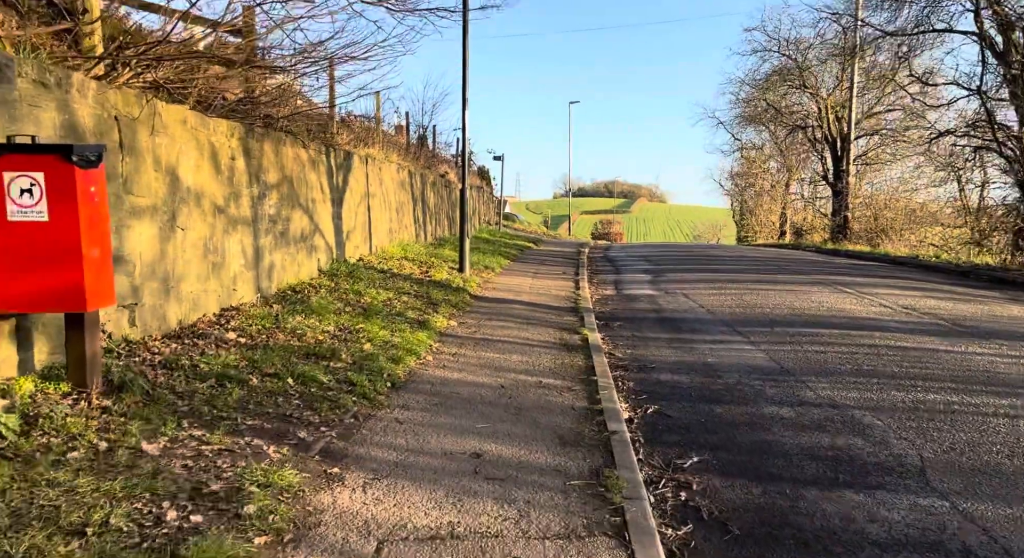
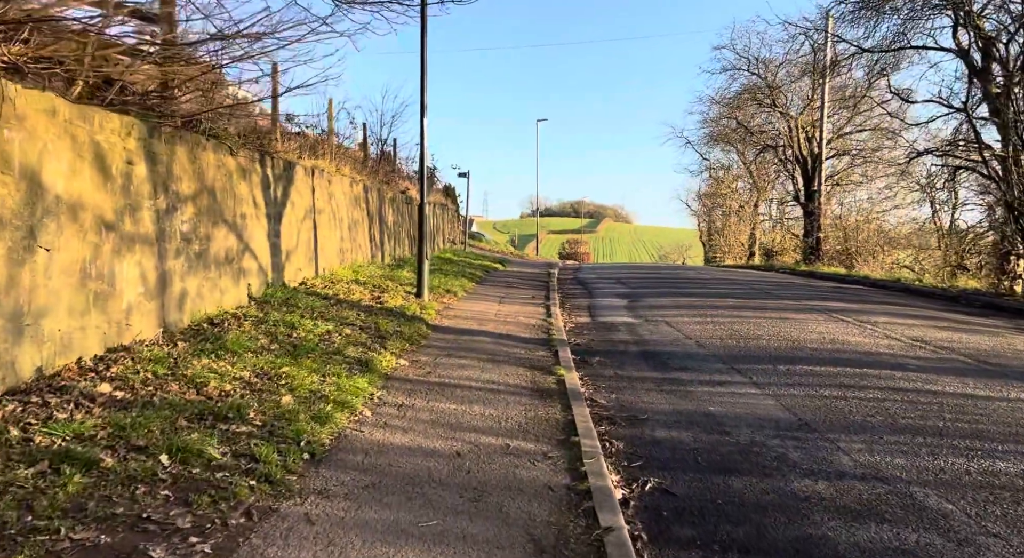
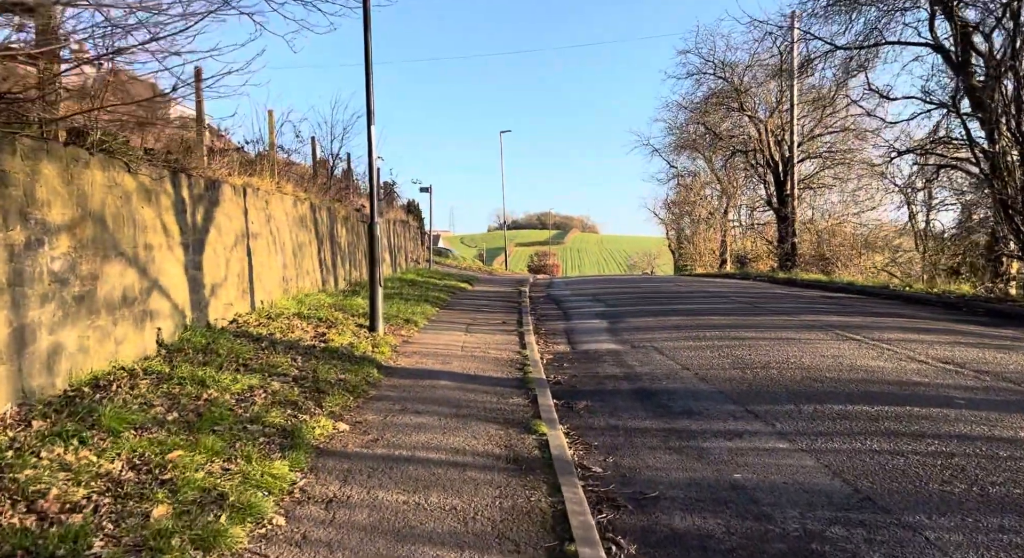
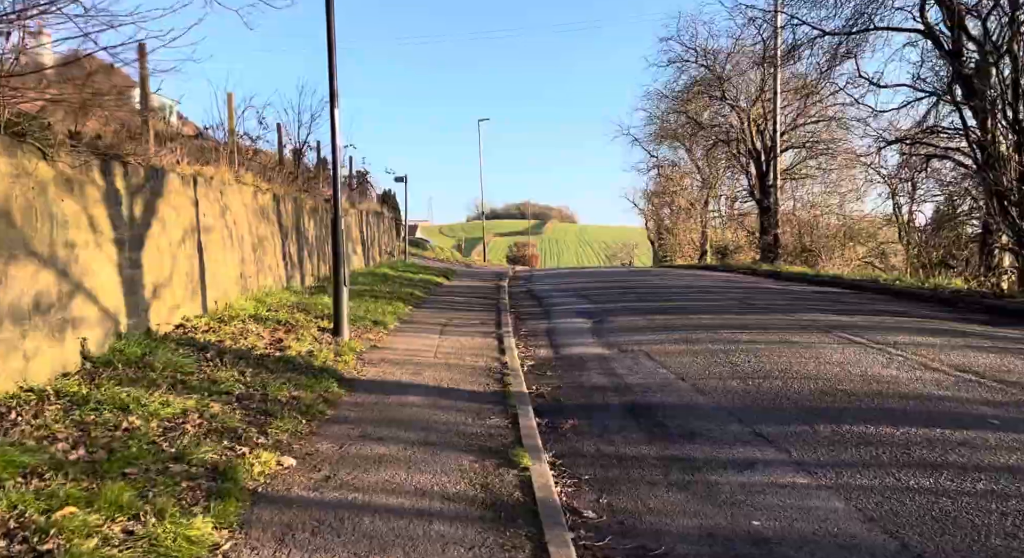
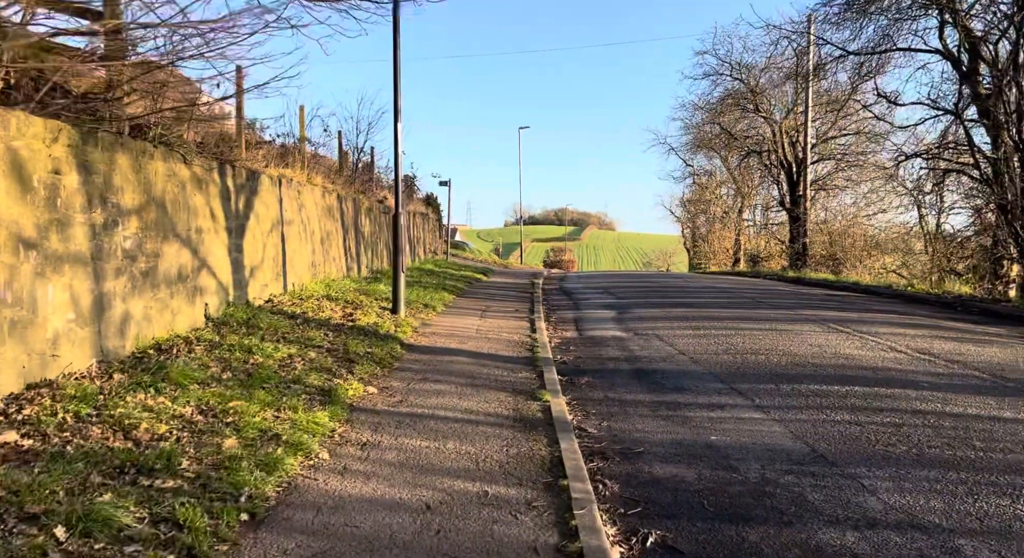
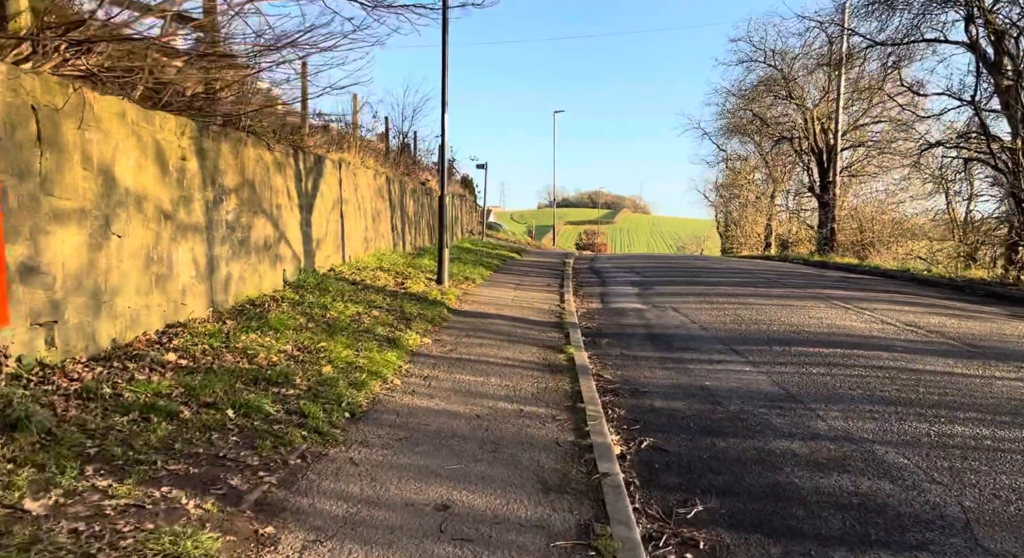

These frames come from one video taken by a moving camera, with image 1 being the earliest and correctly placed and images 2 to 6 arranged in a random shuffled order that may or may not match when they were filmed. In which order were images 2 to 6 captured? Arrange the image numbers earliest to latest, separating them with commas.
6, 2, 5, 3, 4
